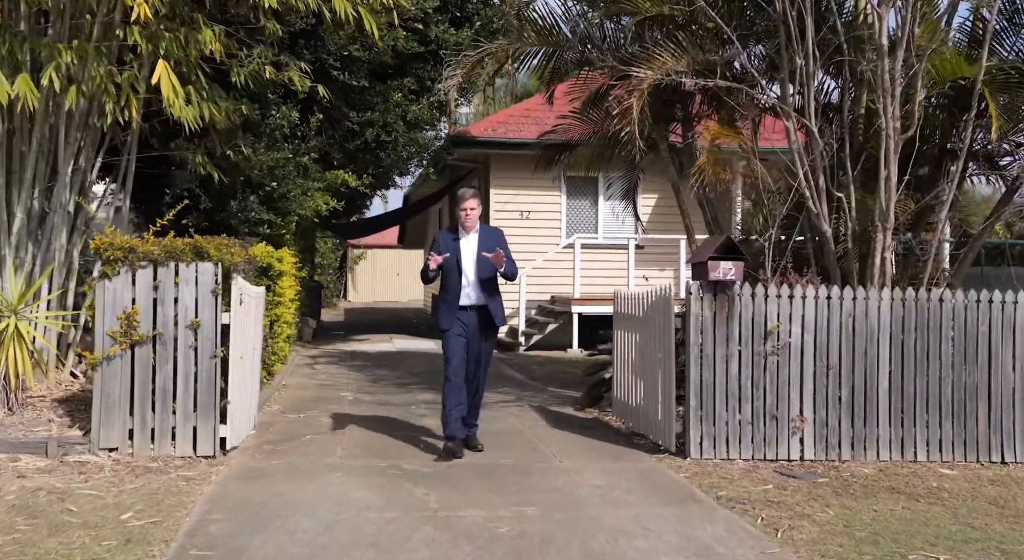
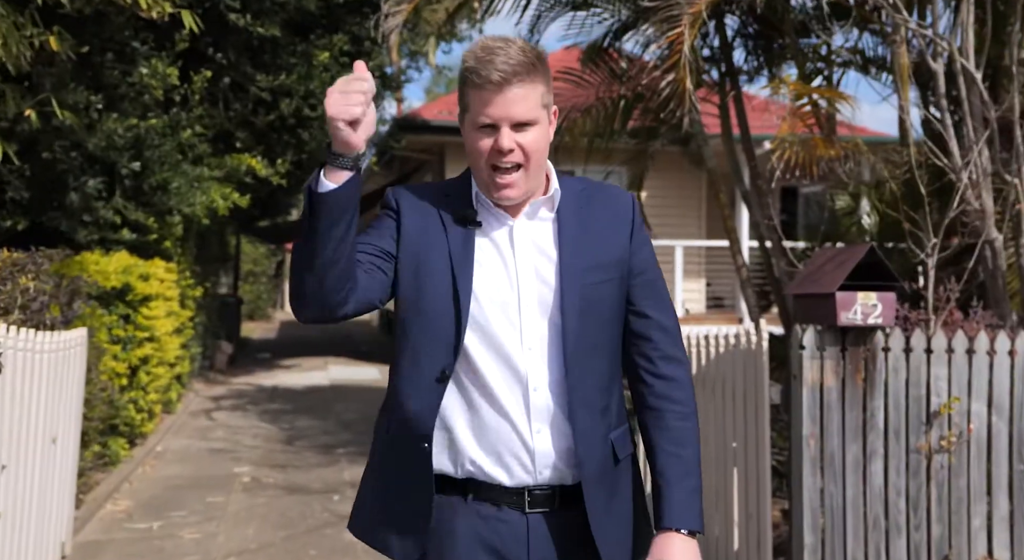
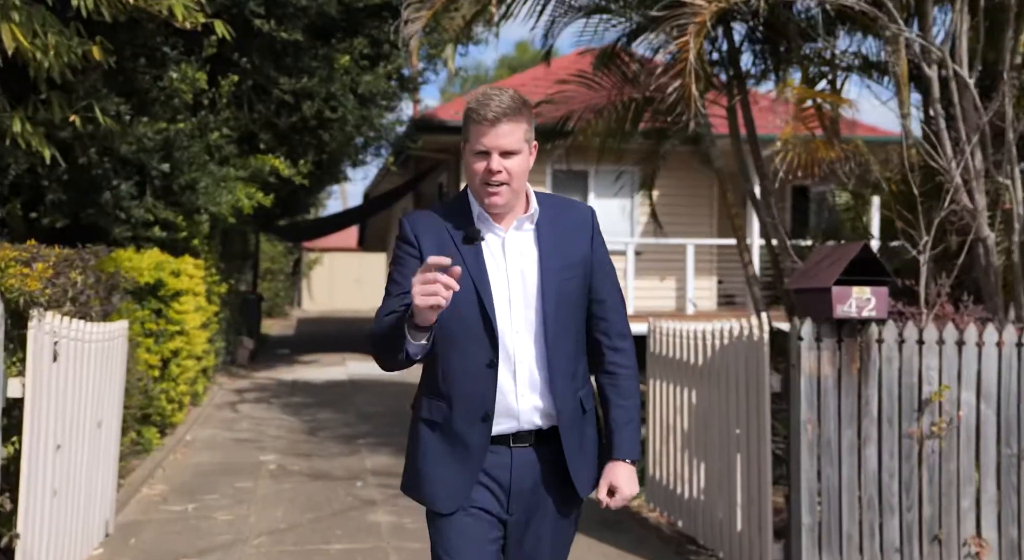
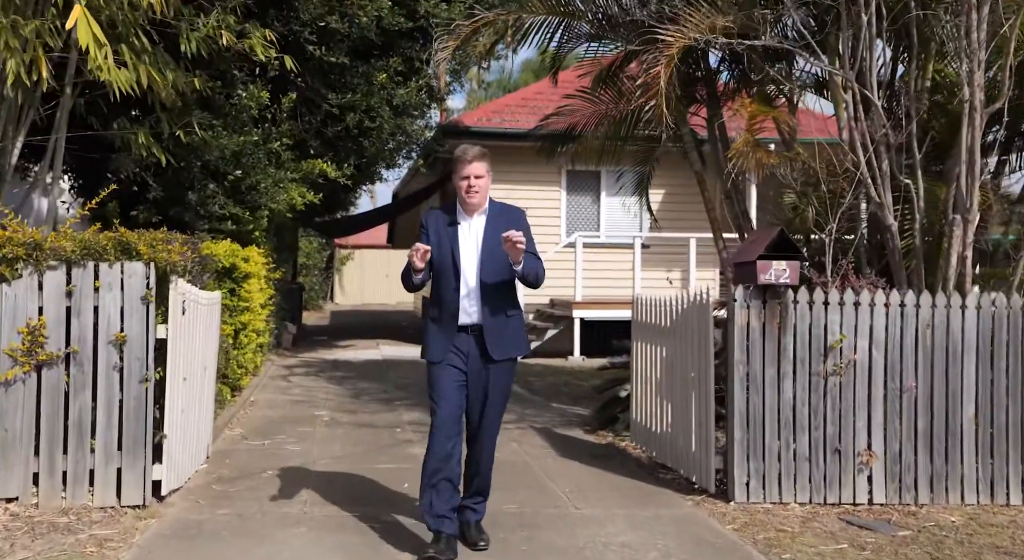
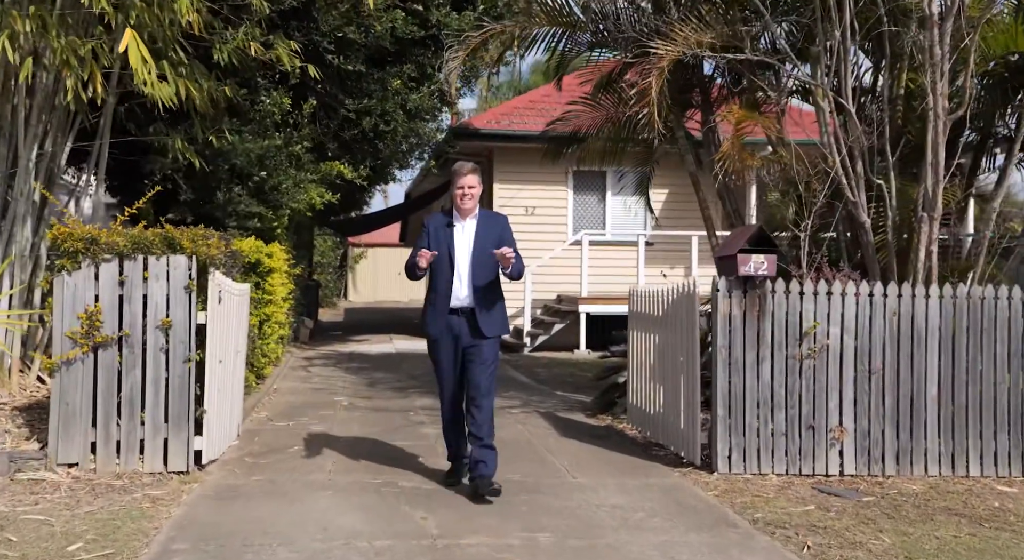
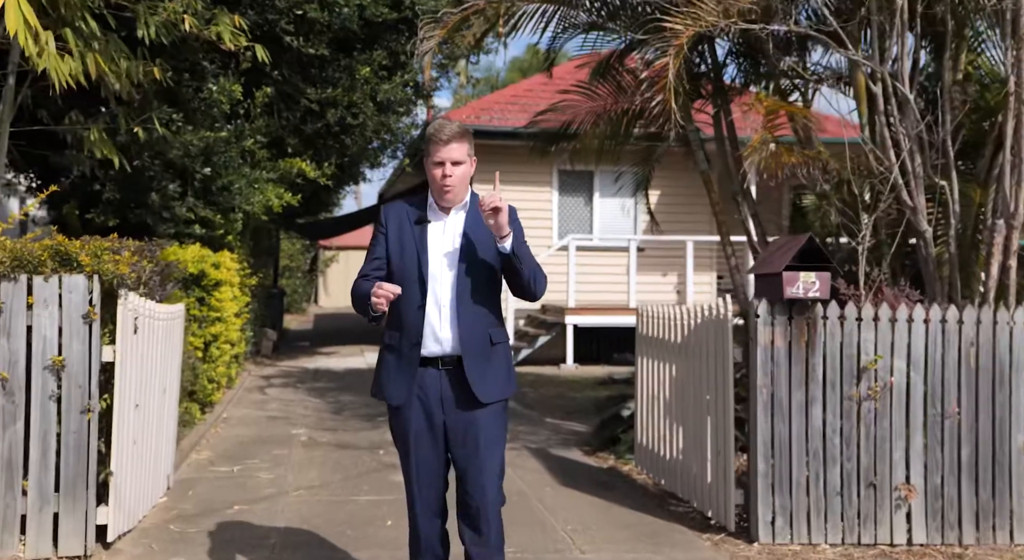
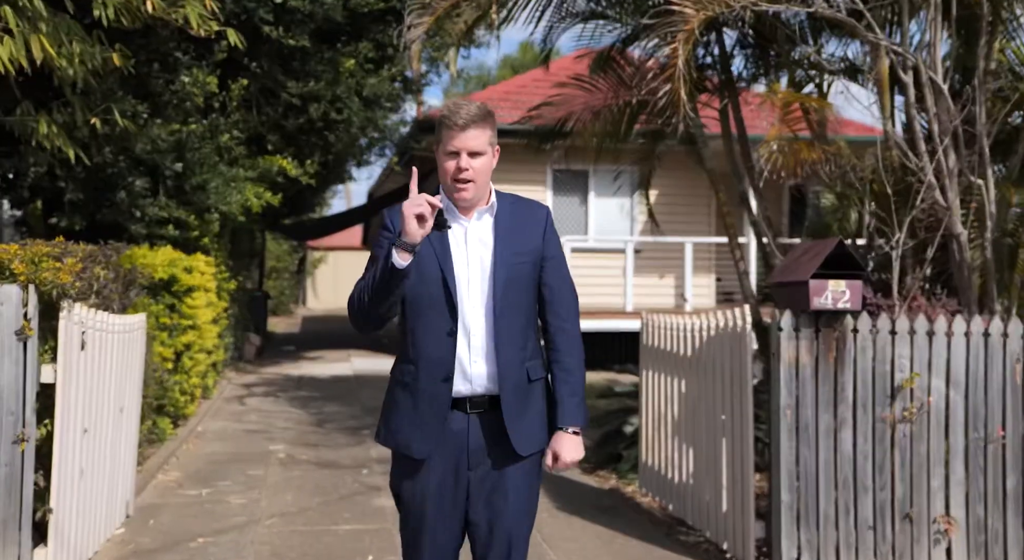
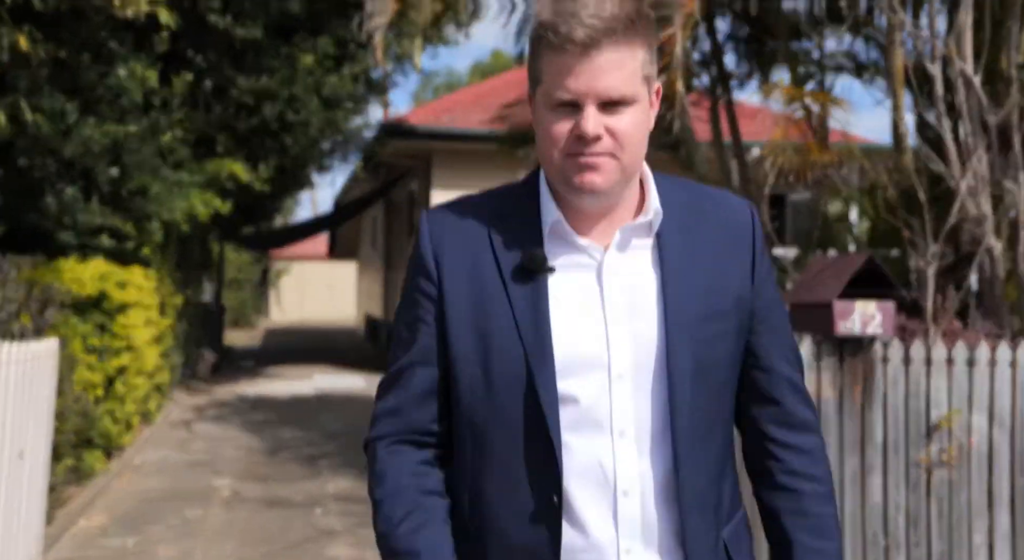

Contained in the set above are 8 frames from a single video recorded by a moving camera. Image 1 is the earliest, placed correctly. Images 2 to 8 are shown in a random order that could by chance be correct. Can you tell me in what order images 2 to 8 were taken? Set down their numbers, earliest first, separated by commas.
5, 4, 6, 7, 3, 2, 8
